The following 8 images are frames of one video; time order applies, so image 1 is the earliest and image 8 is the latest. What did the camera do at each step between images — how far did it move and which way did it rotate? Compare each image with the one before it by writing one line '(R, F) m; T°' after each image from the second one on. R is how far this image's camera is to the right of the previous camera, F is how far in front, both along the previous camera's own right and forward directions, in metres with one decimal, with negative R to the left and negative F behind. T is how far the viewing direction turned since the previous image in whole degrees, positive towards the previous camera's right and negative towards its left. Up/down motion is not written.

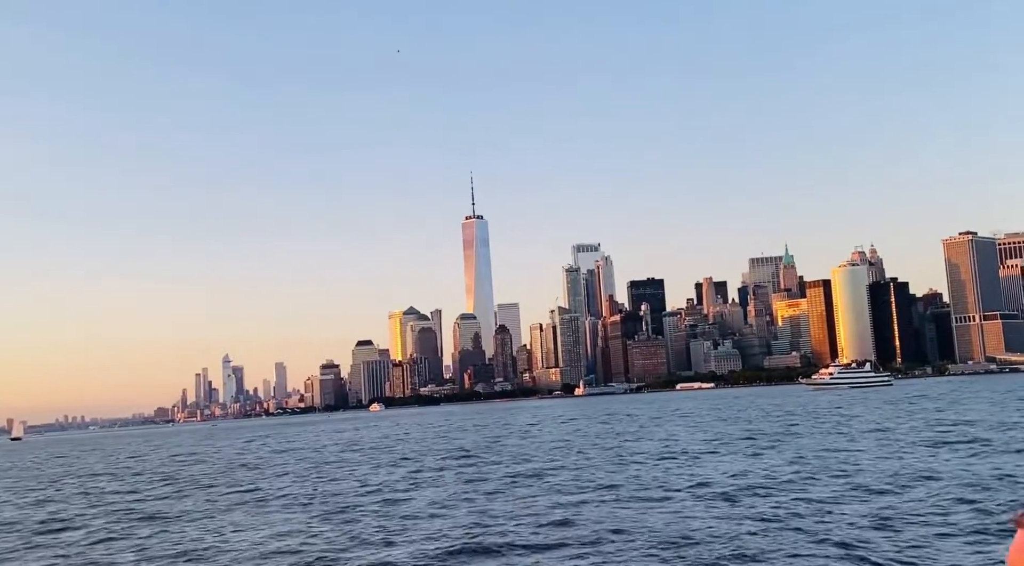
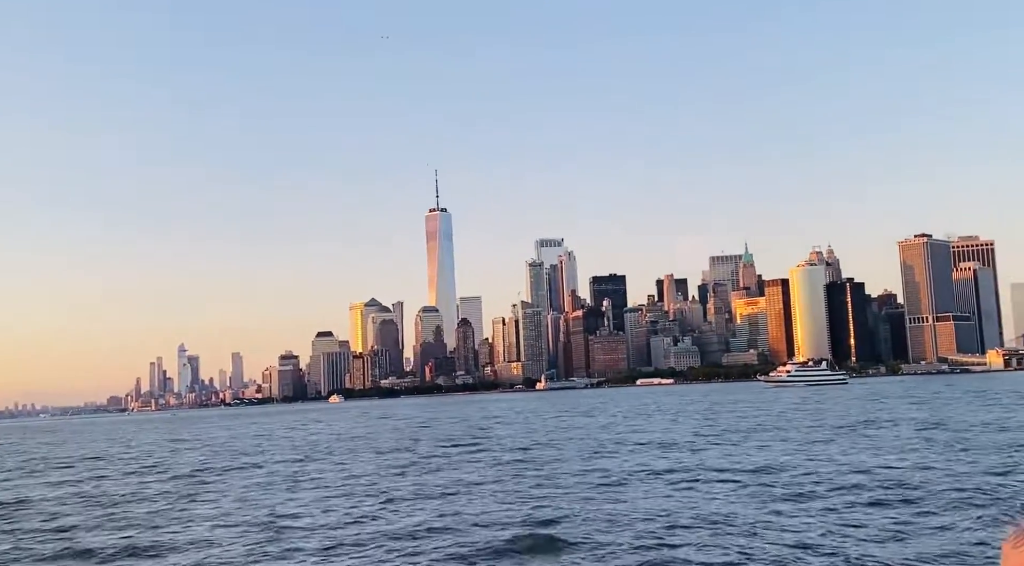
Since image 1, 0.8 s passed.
(-1.2, -7.8) m; +2°
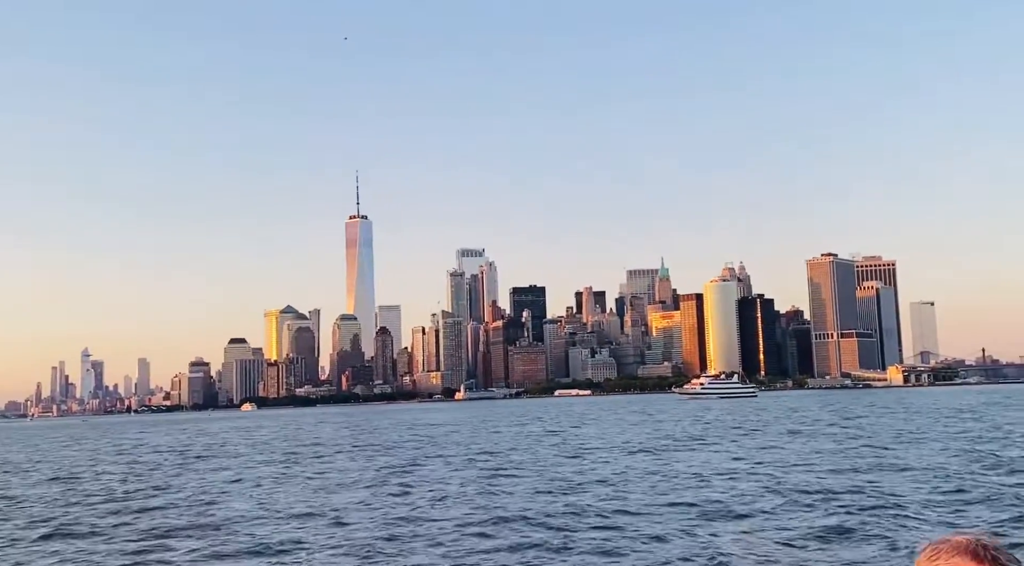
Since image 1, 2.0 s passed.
(-1.7, -15.6) m; +4°
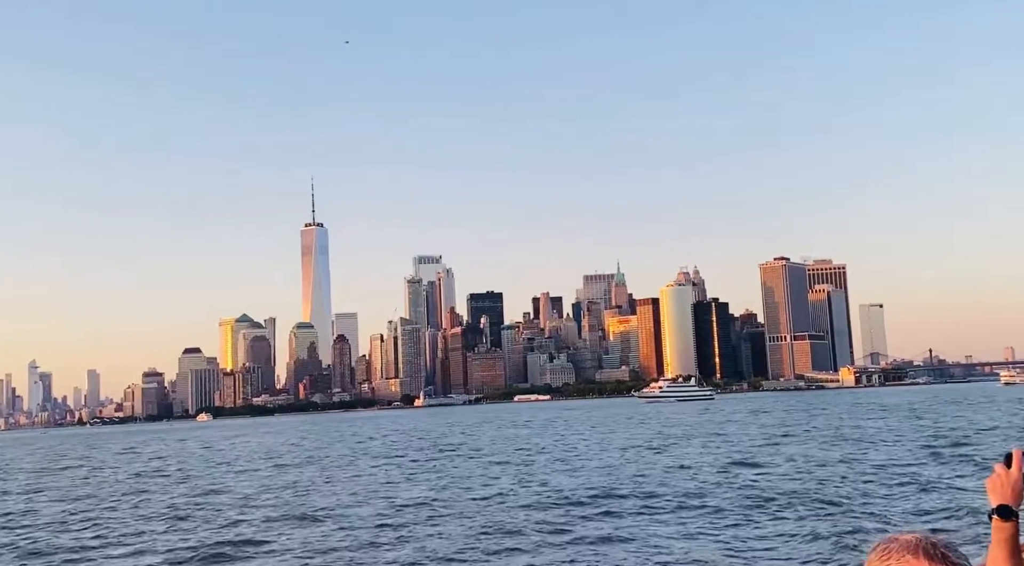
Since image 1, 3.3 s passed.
(-1.4, -8.4) m; +2°
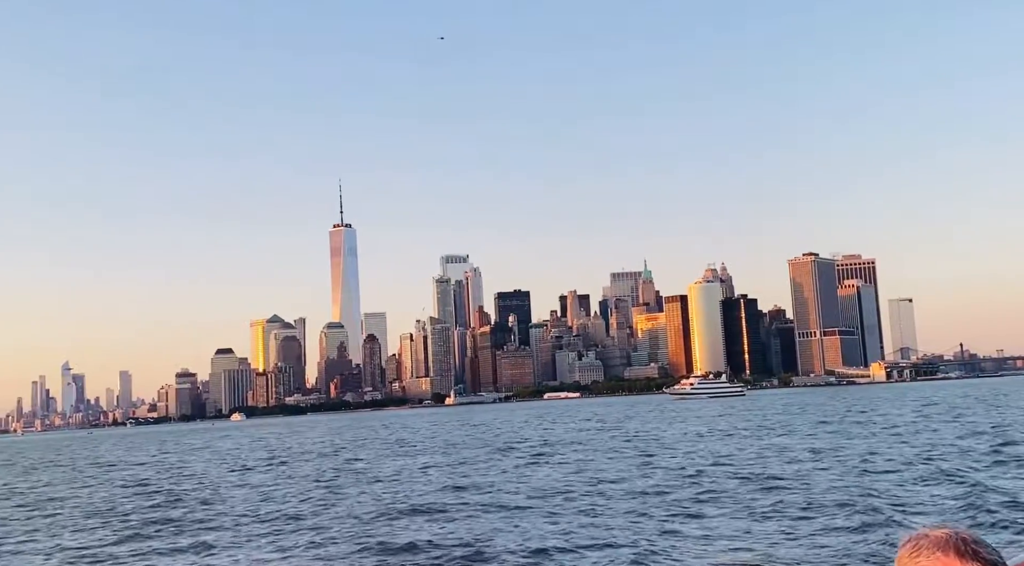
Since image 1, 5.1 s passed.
(-1.9, -7.7) m; -1°
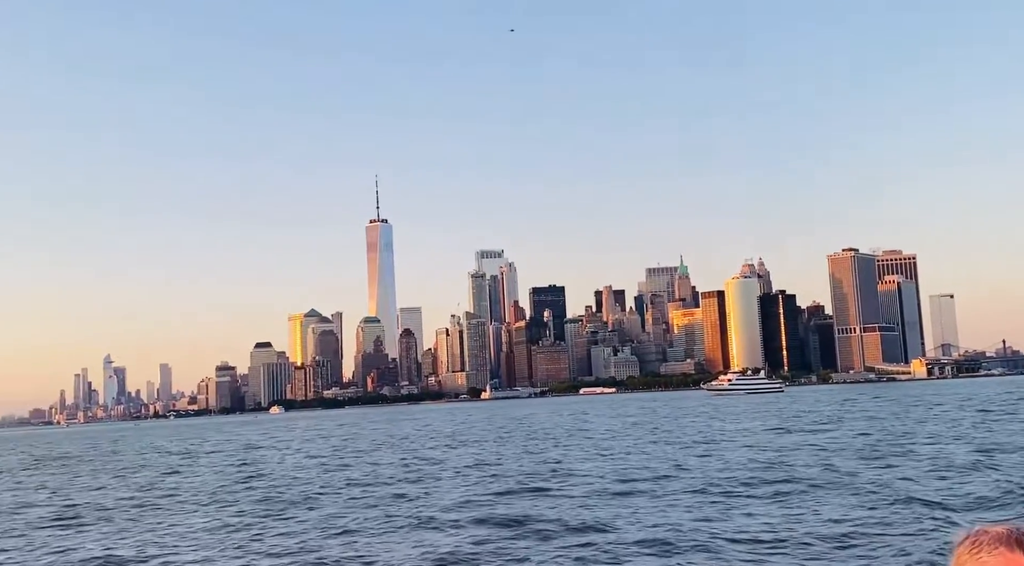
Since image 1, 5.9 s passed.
(-1.5, -1.5) m; -2°
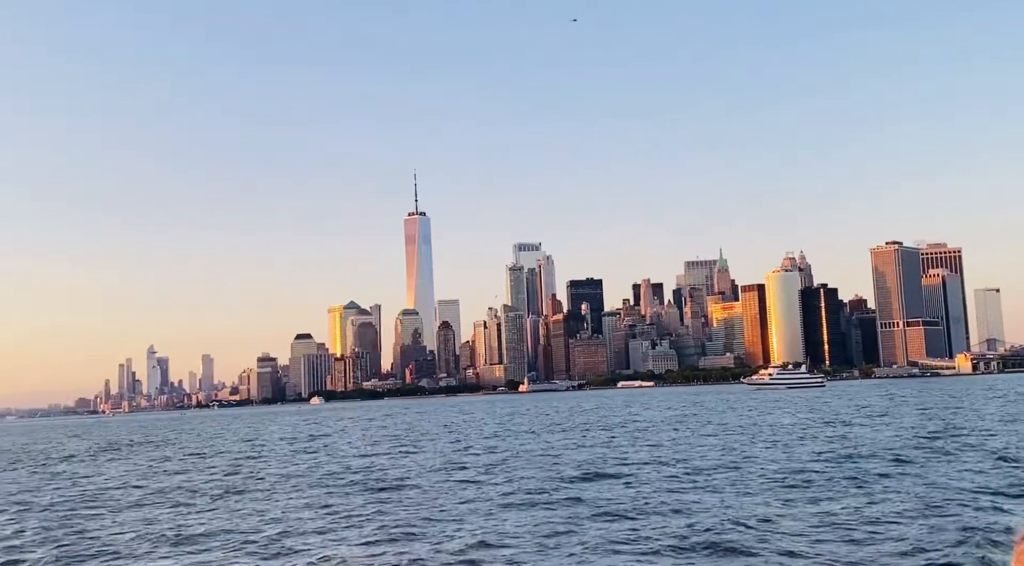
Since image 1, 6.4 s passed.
(-1.3, -0.1) m; -2°
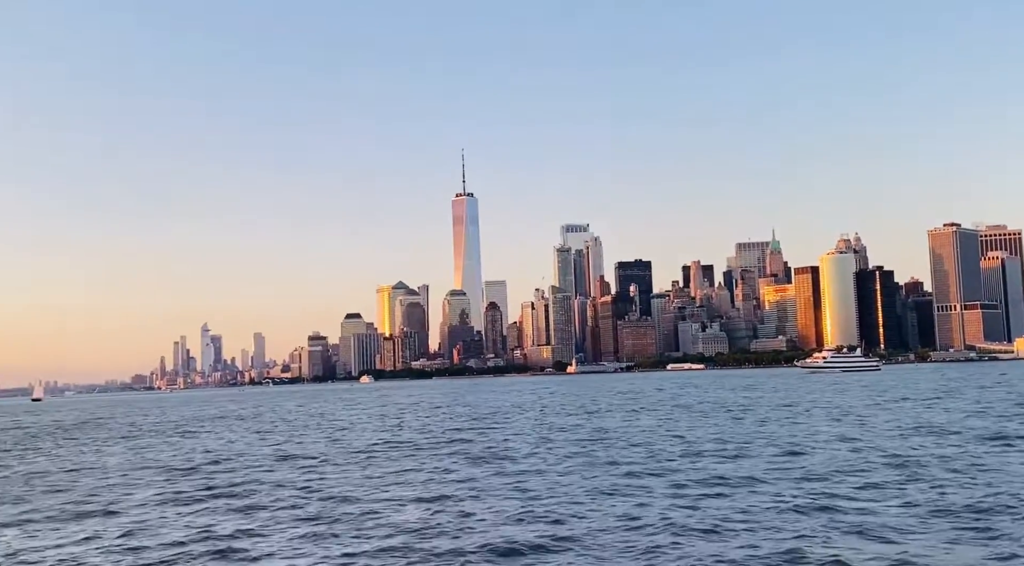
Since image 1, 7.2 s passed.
(-2.3, +1.5) m; -2°
